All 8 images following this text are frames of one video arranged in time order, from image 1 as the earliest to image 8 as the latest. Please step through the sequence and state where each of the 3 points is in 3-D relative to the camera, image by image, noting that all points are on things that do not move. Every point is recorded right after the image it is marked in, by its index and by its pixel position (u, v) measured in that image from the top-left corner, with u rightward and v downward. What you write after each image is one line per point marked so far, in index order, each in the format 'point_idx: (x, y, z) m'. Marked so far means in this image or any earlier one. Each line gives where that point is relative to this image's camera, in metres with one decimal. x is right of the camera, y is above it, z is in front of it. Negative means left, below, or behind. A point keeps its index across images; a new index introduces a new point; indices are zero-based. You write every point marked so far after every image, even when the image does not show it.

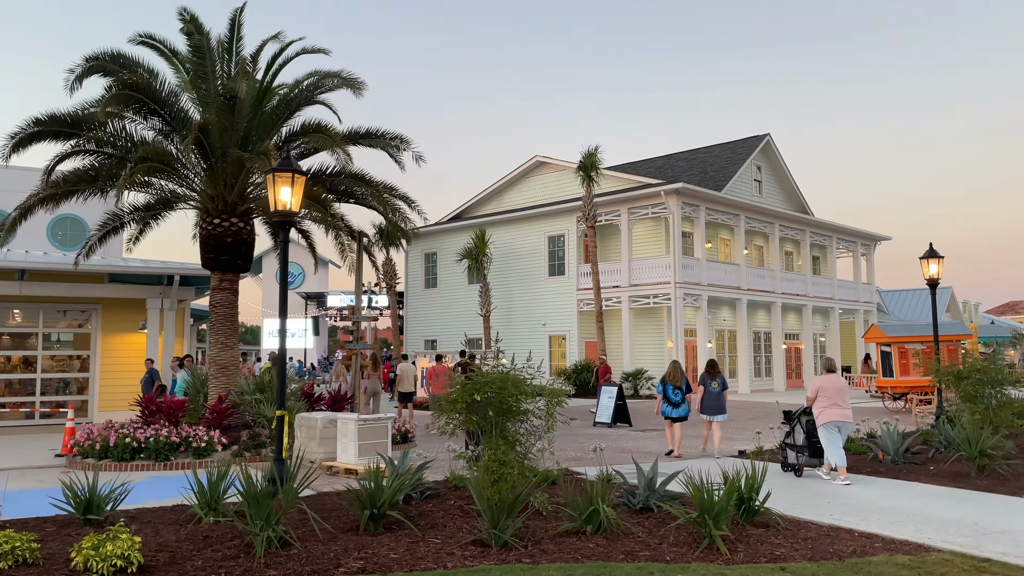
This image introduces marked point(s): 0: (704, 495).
0: (+1.6, -1.7, +6.5) m
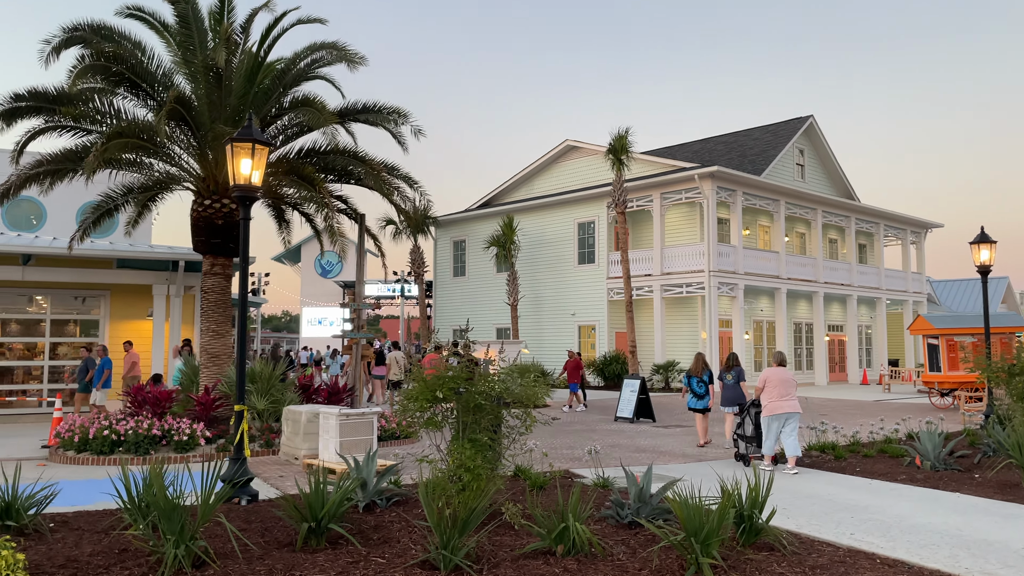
0: (+1.3, -1.5, +5.5) m
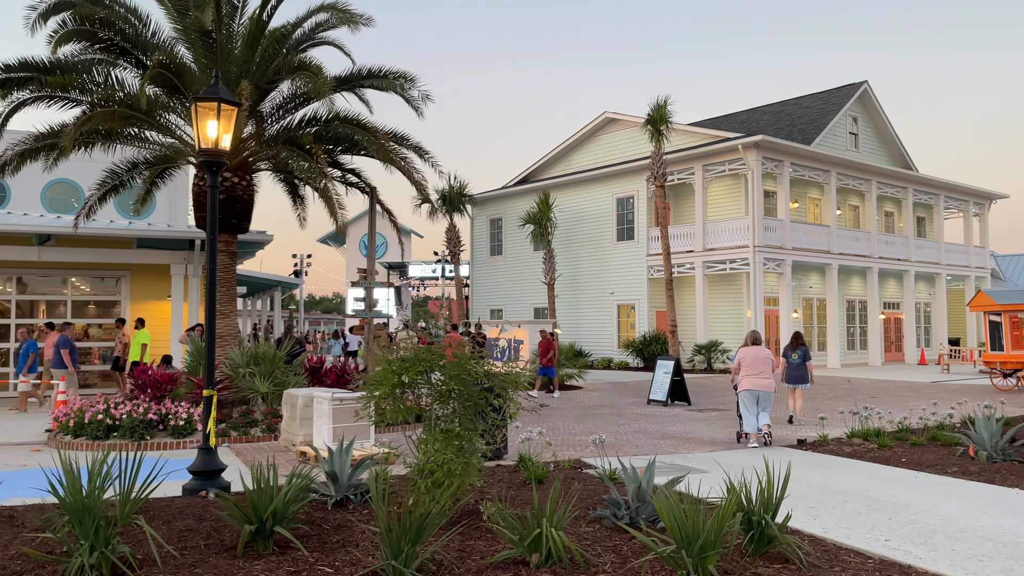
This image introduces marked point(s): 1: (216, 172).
0: (+1.0, -1.3, +4.6) m
1: (-2.8, +1.1, +7.5) m
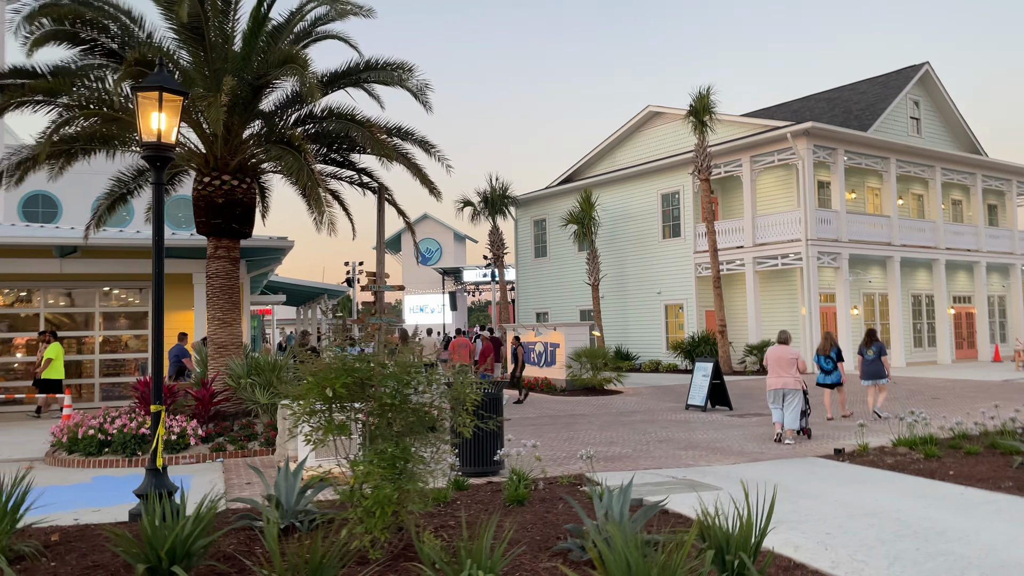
0: (+0.6, -1.3, +3.8) m
1: (-3.1, +1.0, +6.9) m
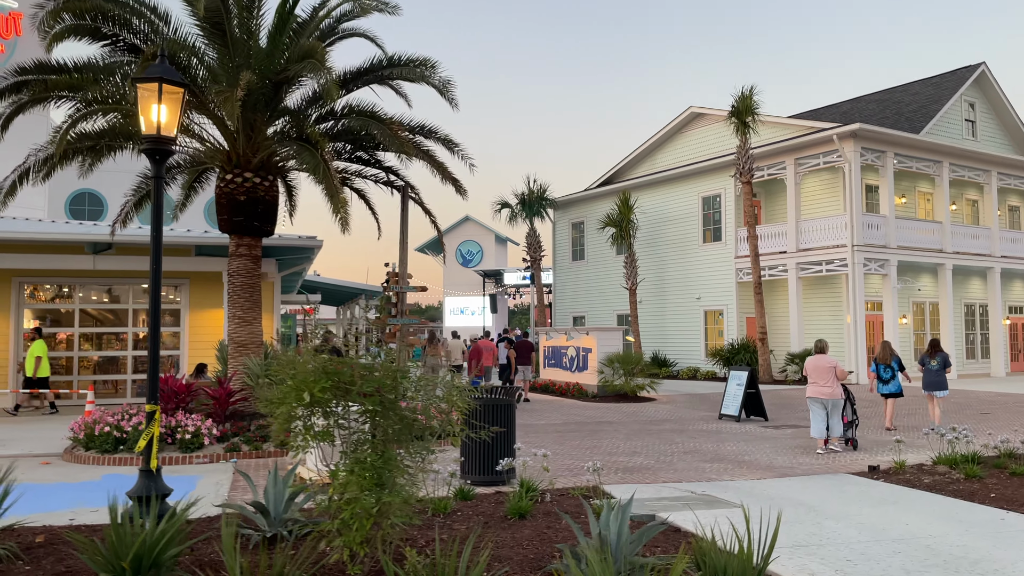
0: (+0.5, -1.3, +3.4) m
1: (-3.0, +1.1, +6.7) m
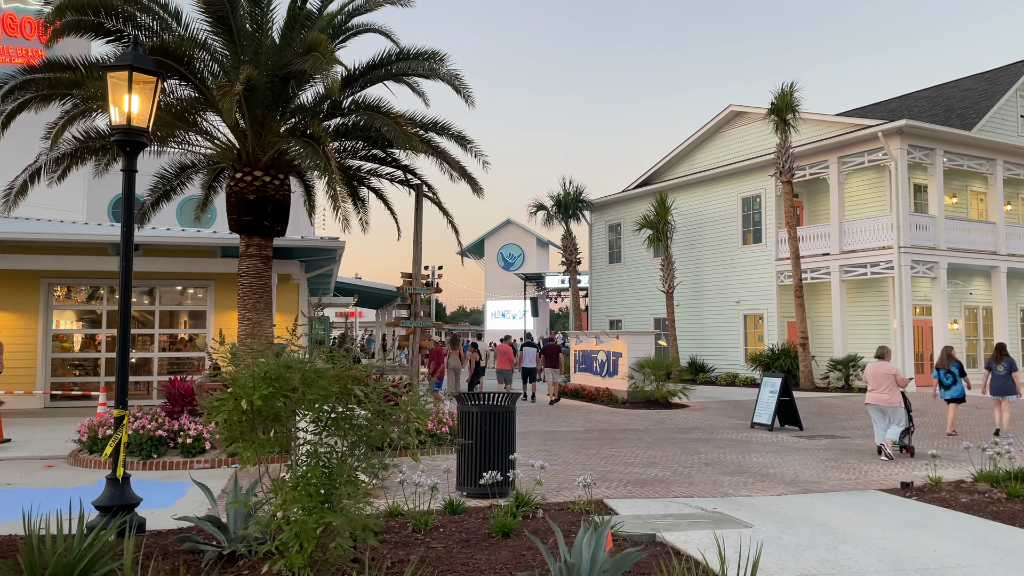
0: (+0.2, -1.3, +2.9) m
1: (-3.1, +1.1, +6.4) m
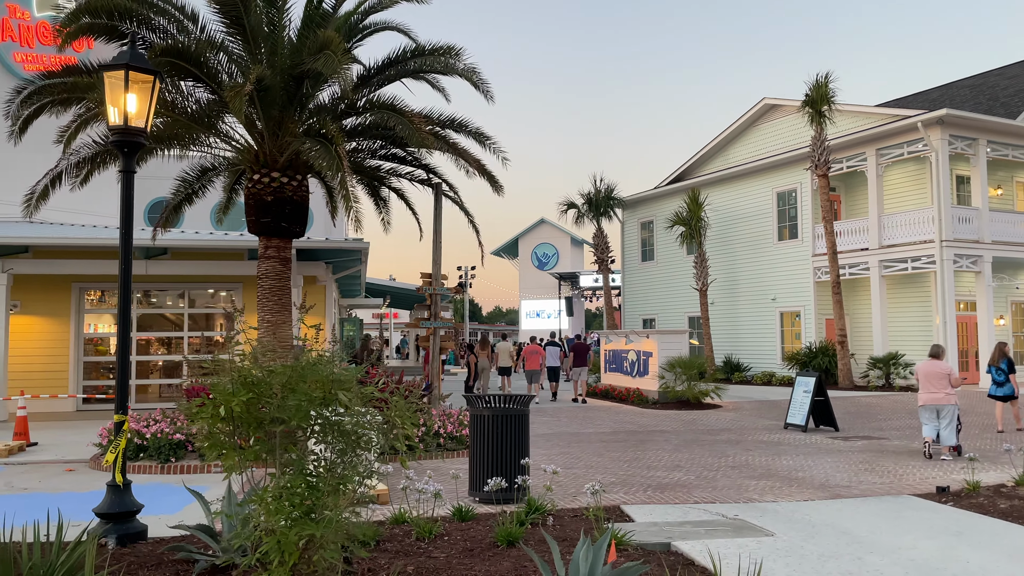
0: (+0.1, -1.3, +2.6) m
1: (-3.0, +1.1, +6.3) m
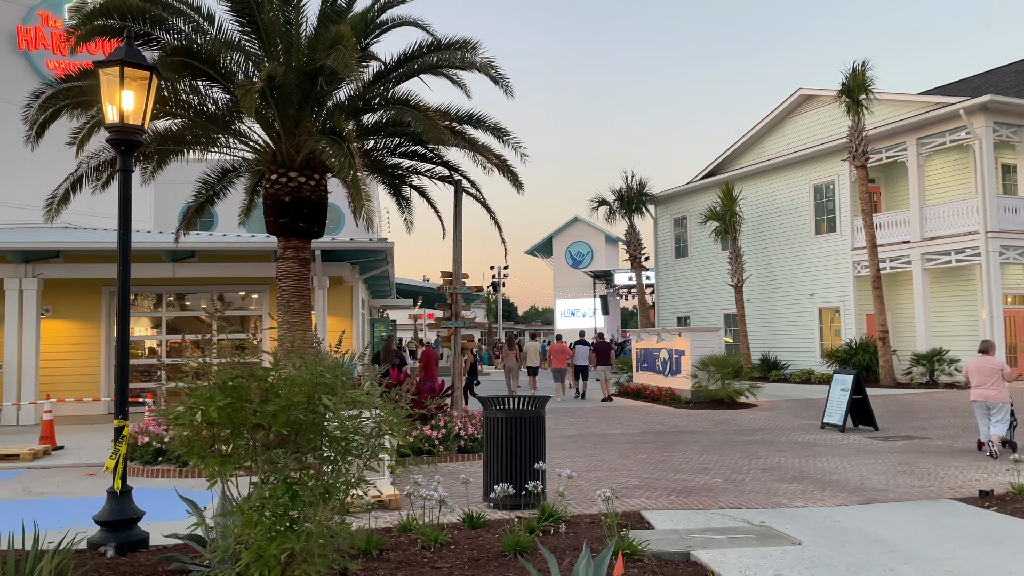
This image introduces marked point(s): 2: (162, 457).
0: (0.0, -1.2, +2.4) m
1: (-3.0, +1.0, +6.2) m
2: (-4.5, -2.2, +10.4) m
